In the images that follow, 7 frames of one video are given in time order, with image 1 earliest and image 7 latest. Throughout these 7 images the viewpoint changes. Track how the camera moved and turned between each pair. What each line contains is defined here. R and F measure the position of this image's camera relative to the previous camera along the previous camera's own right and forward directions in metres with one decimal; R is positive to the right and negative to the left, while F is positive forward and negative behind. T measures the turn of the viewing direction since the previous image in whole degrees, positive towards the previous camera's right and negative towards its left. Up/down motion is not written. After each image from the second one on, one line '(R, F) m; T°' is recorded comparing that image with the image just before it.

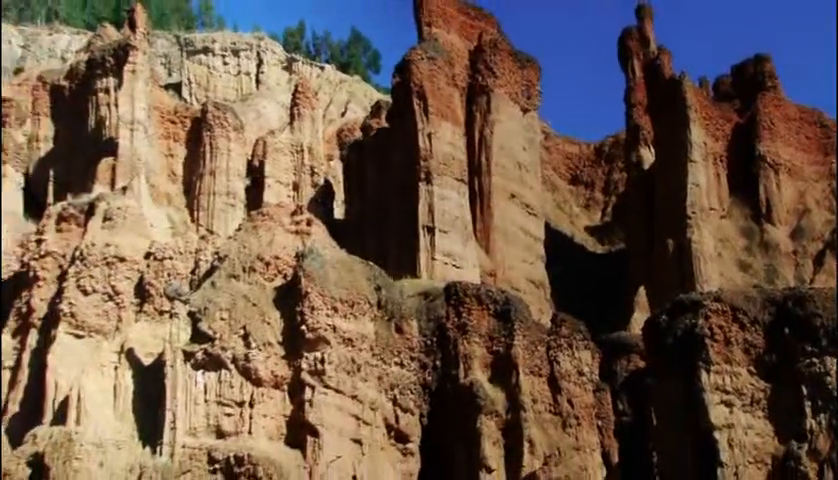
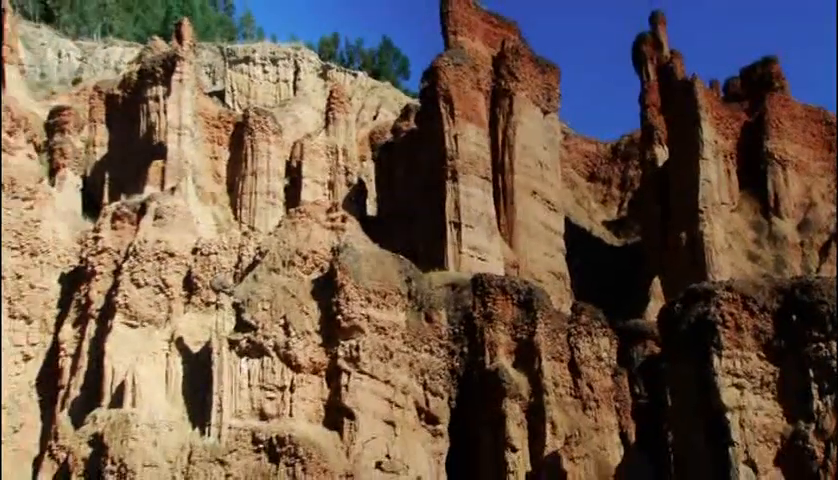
(-0.3, -1.2) m; -2°
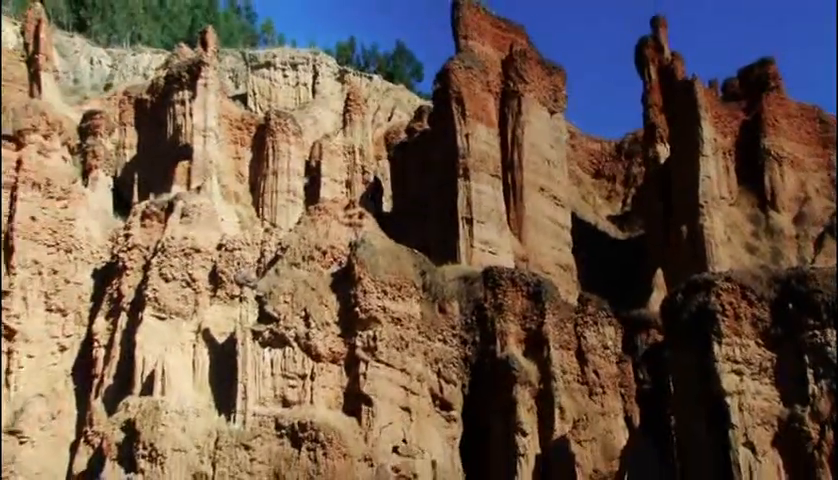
(-0.2, -1.0) m; -1°
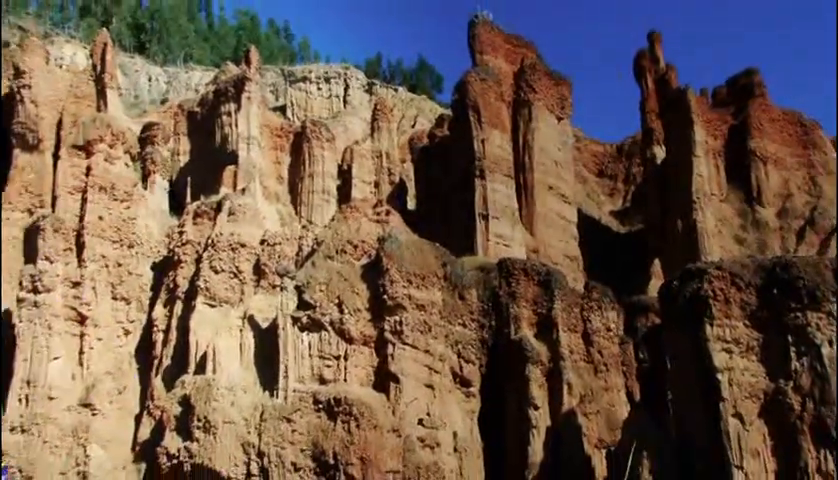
(0.0, -2.3) m; -2°
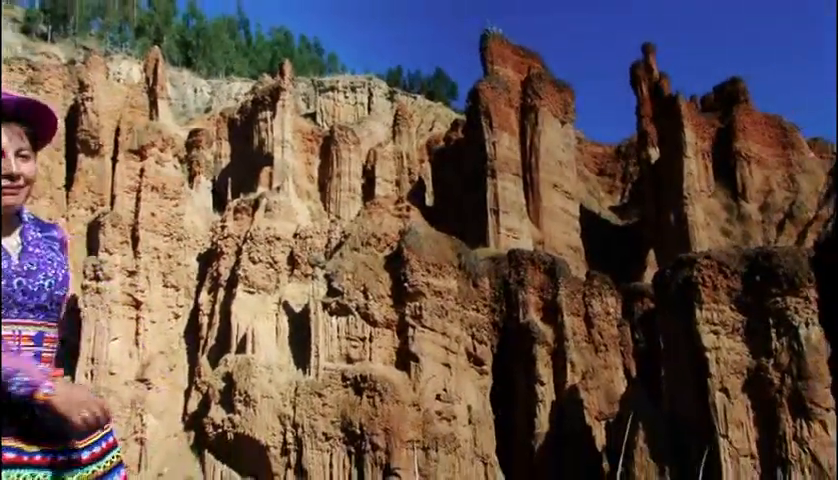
(+0.1, -2.4) m; -2°
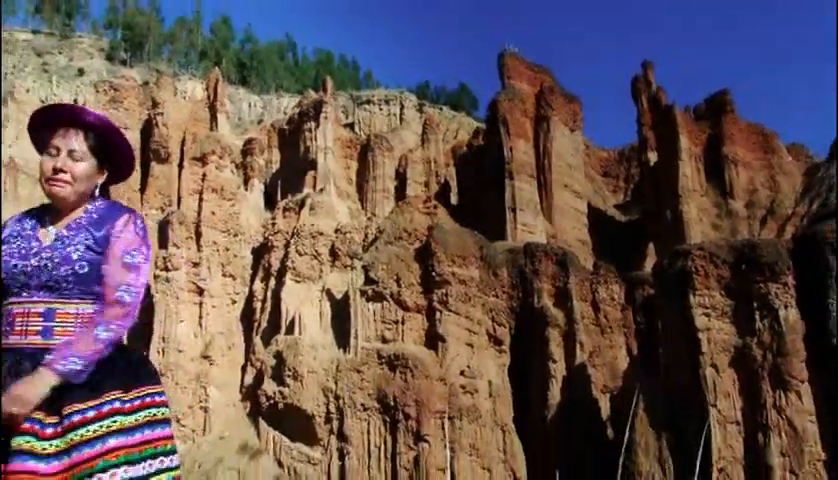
(-0.1, -3.4) m; -2°
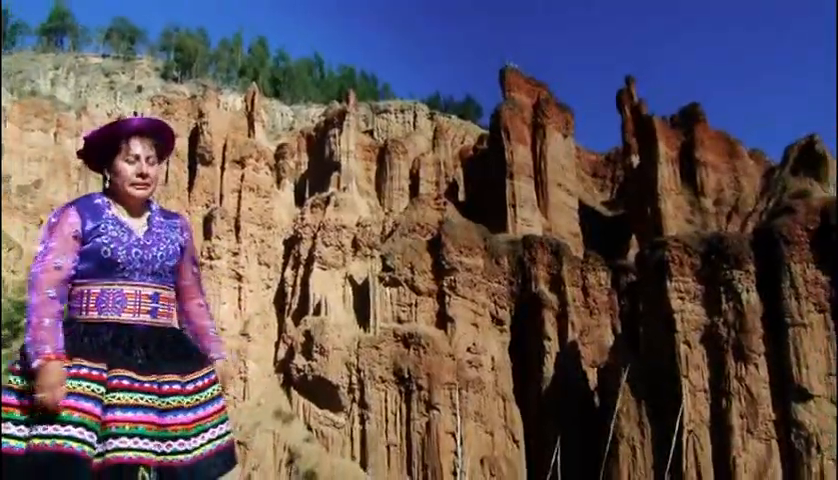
(+0.1, -3.9) m; -1°
